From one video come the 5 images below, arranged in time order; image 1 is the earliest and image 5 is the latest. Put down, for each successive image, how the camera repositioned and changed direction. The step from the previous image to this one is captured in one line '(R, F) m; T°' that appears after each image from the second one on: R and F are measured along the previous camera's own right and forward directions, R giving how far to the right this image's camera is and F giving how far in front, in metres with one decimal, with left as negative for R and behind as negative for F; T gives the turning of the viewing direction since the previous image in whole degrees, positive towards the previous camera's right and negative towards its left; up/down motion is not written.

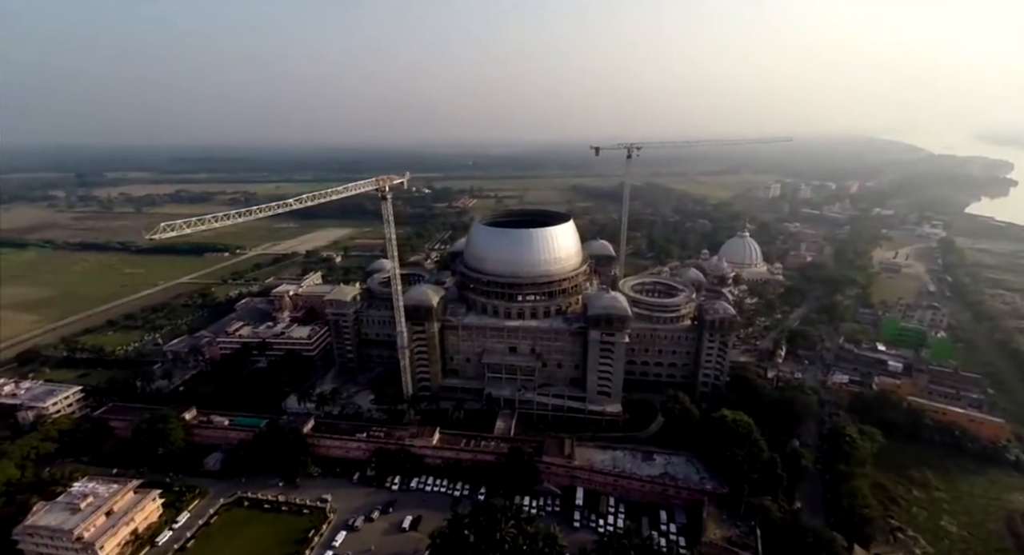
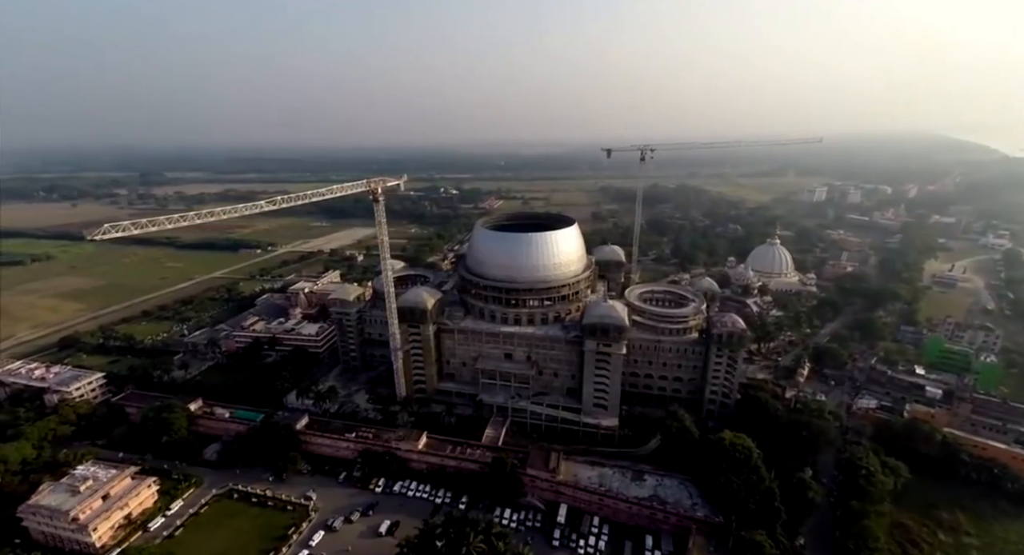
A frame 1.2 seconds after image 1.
(+5.1, +1.2) m; -6°
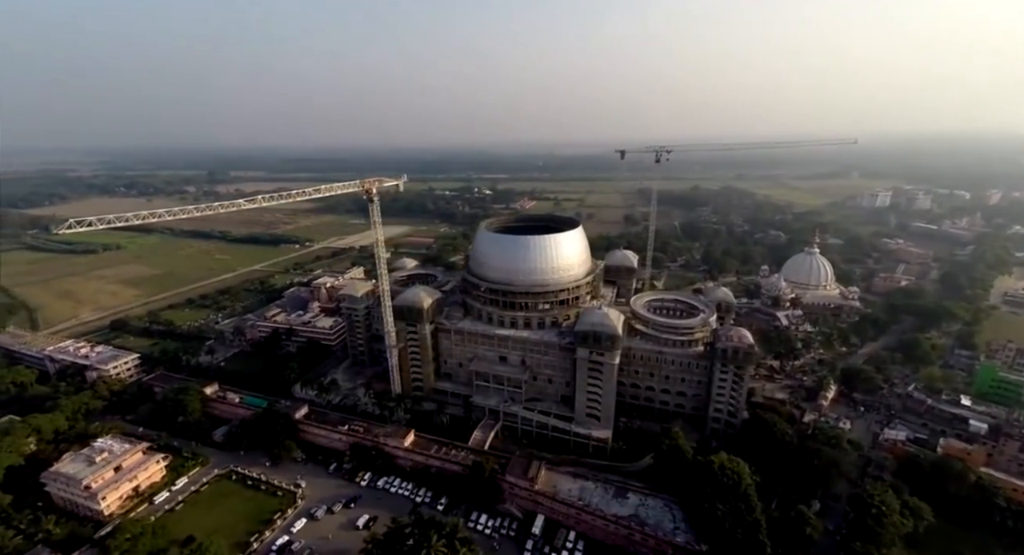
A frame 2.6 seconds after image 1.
(+6.1, +0.8) m; -7°
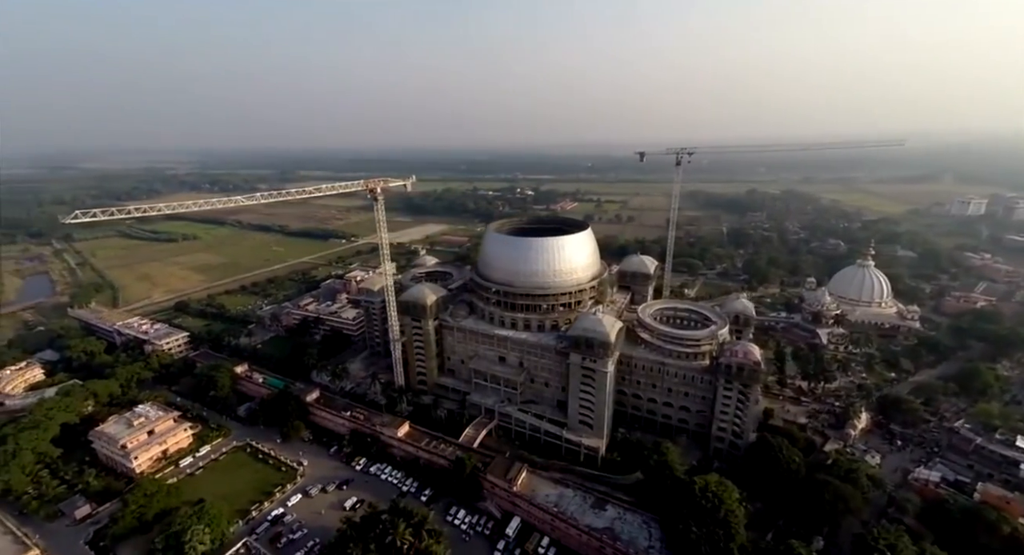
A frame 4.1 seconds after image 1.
(+7.0, +0.4) m; -9°
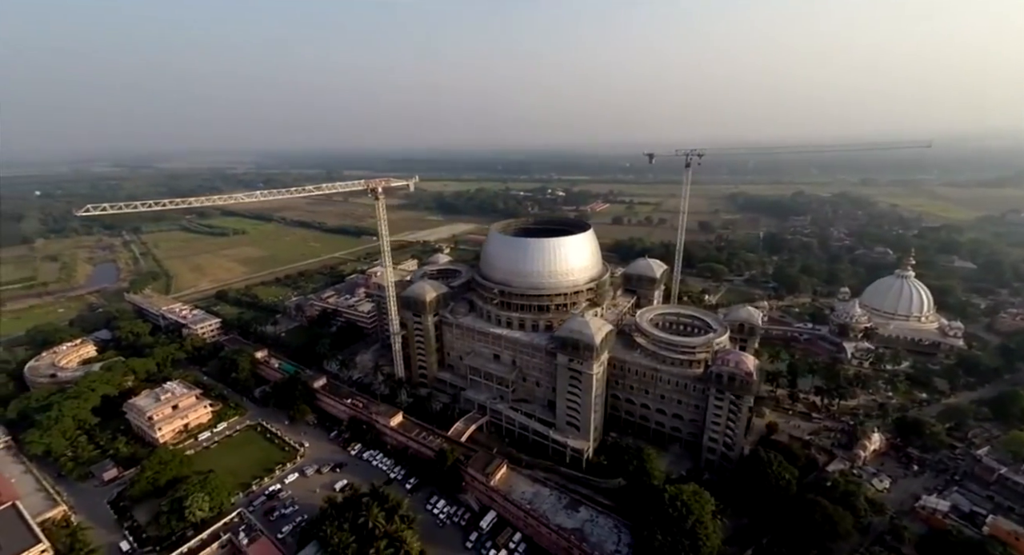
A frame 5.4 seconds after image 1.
(+6.0, 0.0) m; -7°
